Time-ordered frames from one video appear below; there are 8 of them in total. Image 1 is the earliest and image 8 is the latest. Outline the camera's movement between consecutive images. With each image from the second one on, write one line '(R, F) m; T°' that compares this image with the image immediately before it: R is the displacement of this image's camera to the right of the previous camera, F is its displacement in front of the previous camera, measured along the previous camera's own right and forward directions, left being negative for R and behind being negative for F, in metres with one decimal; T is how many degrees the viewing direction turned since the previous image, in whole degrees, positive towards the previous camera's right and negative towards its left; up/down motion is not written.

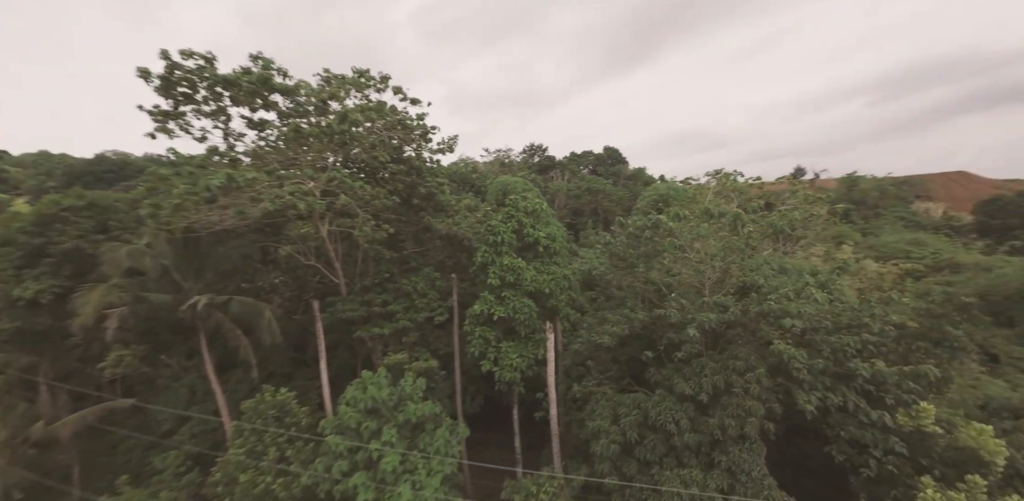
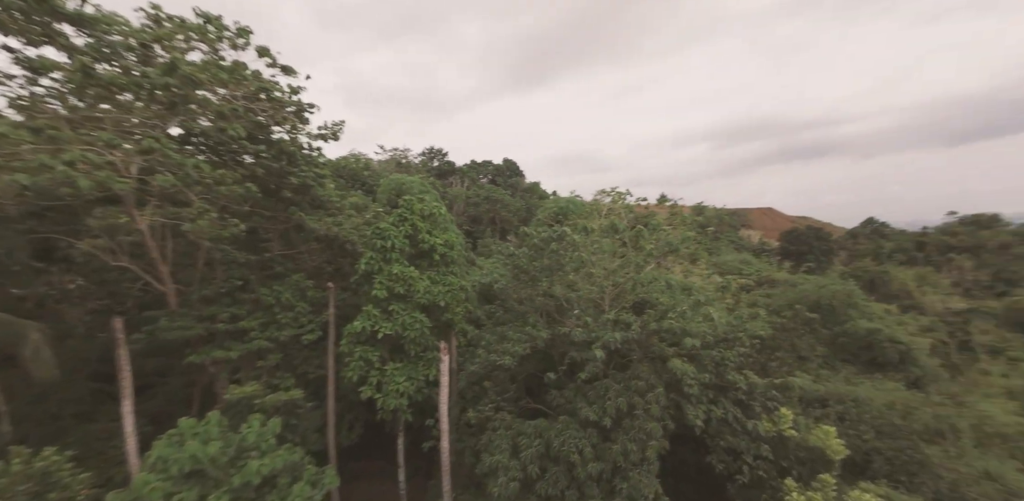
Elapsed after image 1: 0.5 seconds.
(0.0, +0.2) m; +14°
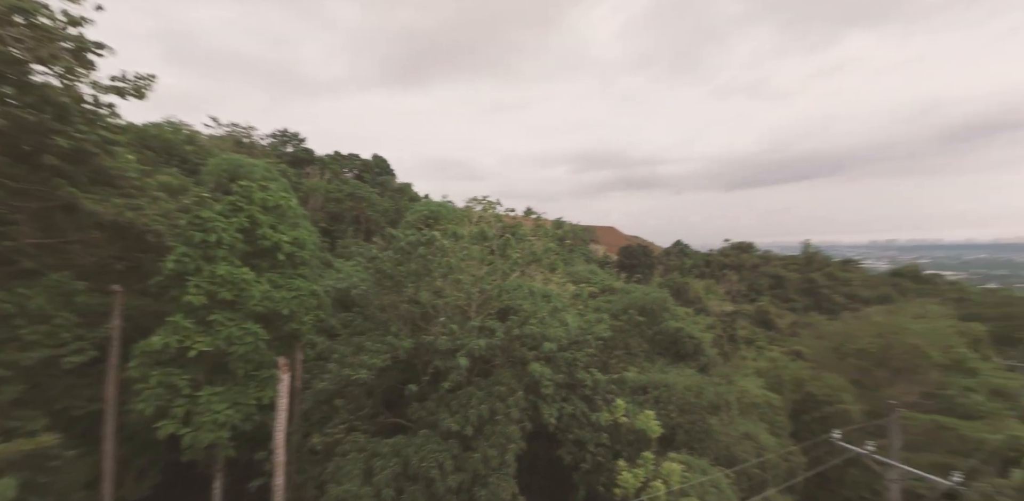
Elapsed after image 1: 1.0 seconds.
(0.0, +0.1) m; +18°
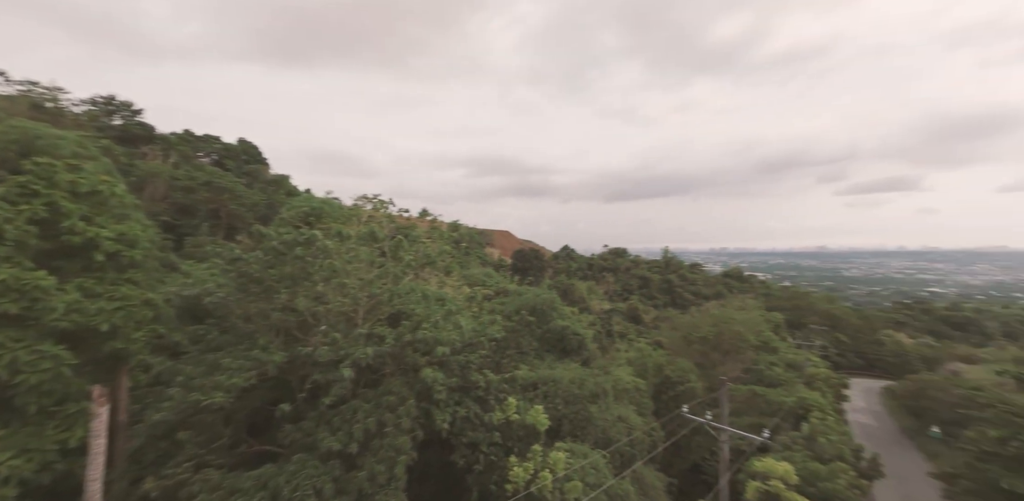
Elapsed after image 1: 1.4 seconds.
(0.0, +0.1) m; +14°
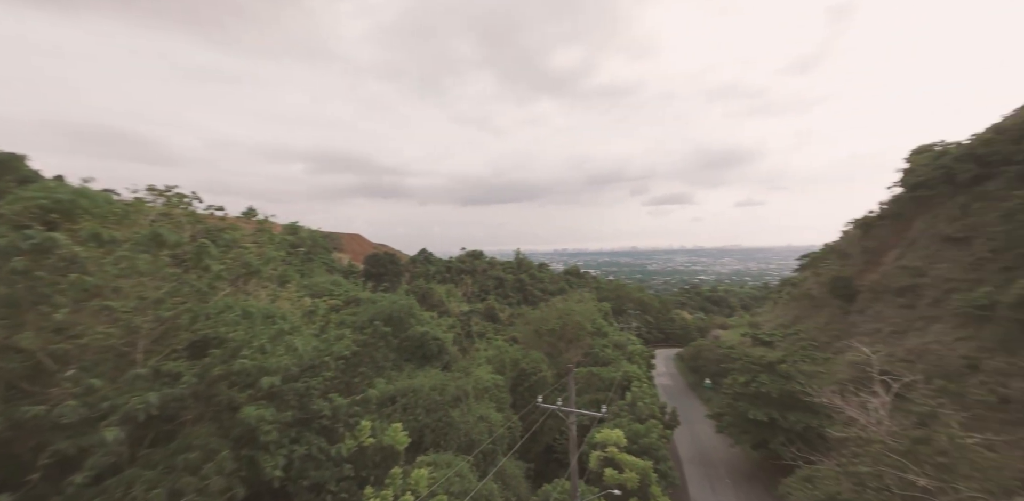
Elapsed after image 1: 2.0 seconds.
(0.0, +0.2) m; +19°
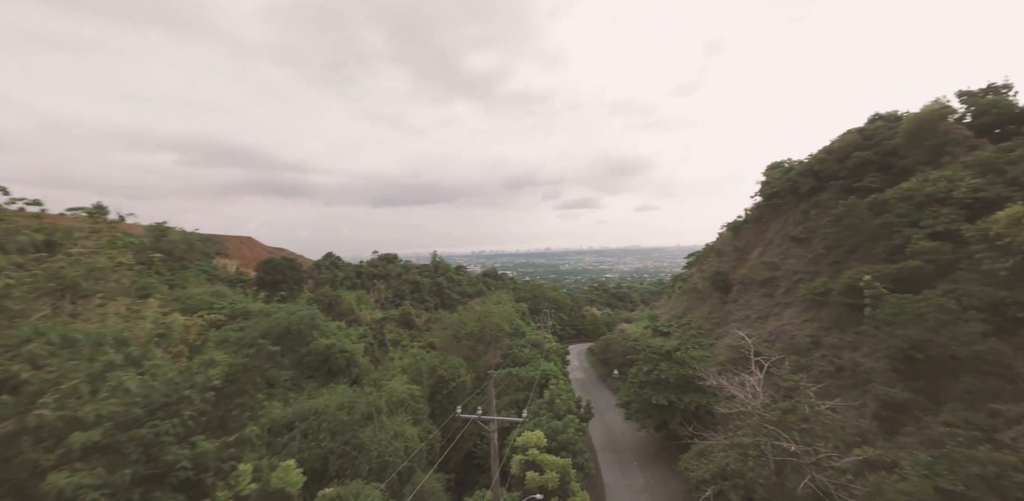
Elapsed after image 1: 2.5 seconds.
(0.0, +0.3) m; +11°
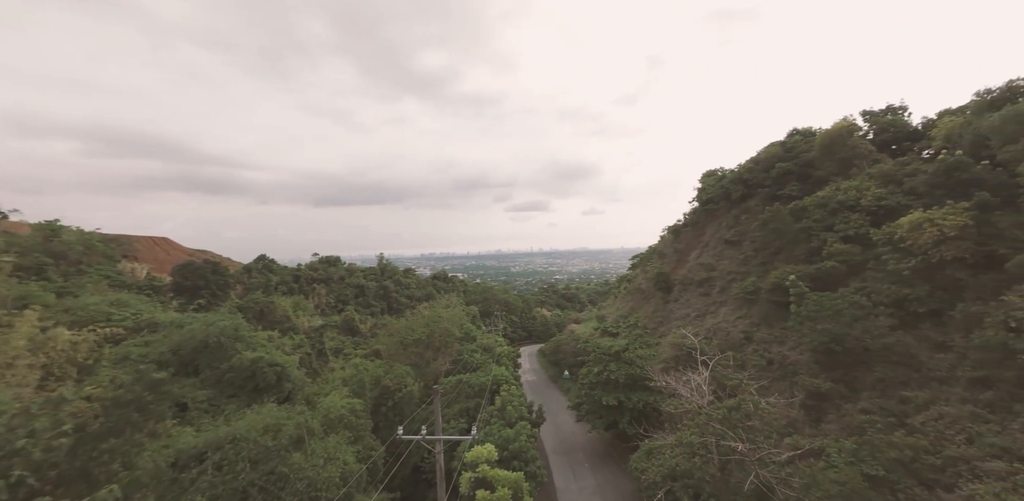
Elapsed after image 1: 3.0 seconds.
(0.0, +0.4) m; +7°
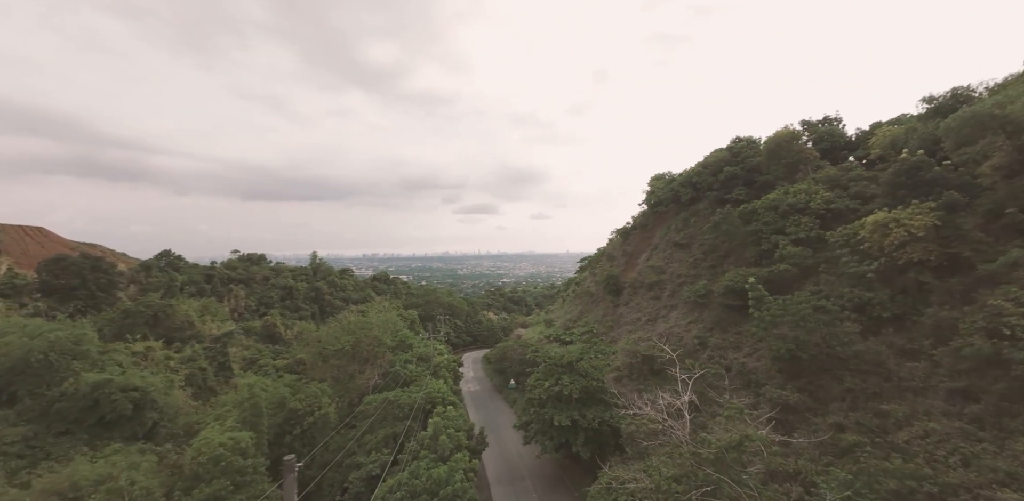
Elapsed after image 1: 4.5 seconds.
(+0.3, +2.5) m; +7°
